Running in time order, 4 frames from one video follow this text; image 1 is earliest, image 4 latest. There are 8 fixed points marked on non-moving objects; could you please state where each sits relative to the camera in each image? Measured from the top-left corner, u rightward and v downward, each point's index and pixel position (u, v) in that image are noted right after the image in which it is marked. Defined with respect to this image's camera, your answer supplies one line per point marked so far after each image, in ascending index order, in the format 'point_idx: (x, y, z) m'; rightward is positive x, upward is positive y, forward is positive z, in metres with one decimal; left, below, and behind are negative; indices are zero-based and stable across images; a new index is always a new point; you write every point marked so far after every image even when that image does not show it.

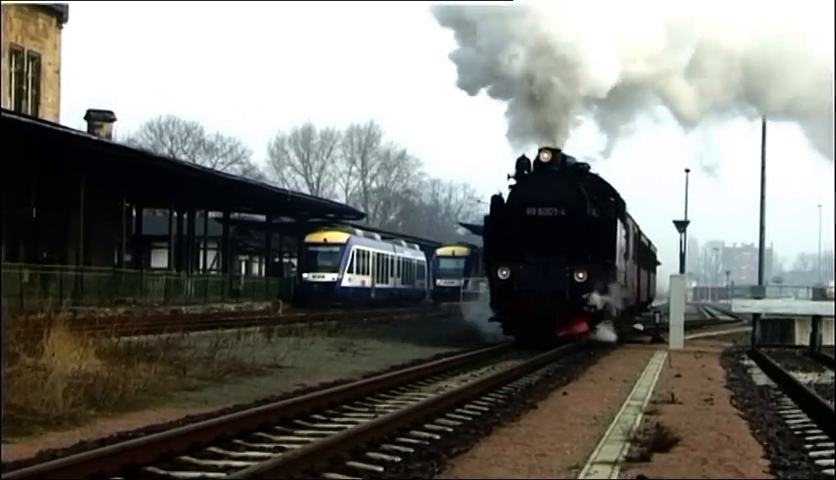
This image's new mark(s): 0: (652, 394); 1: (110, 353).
0: (+3.1, -2.0, +15.1) m
1: (-4.2, -1.5, +15.4) m
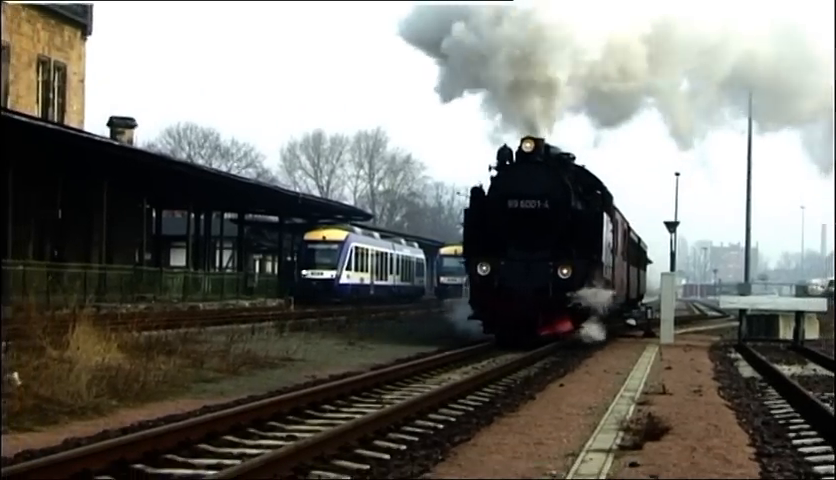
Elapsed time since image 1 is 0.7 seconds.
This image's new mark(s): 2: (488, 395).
0: (+3.2, -2.0, +15.8) m
1: (-4.1, -1.5, +16.2) m
2: (+1.0, -2.1, +15.2) m
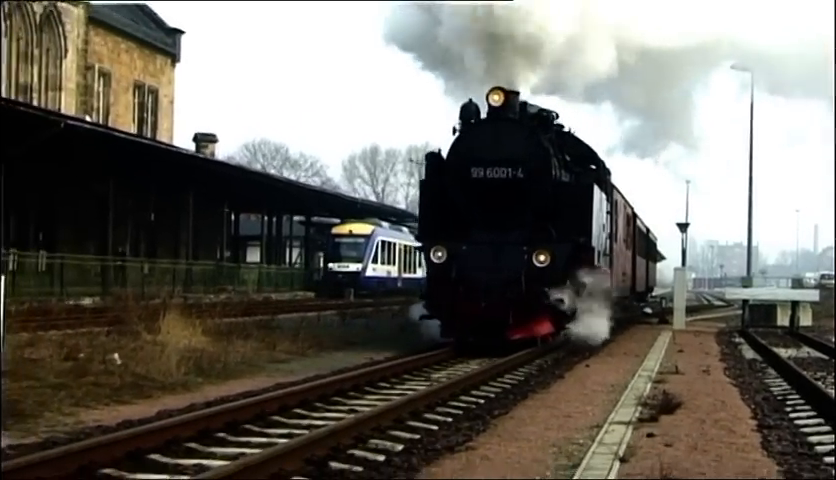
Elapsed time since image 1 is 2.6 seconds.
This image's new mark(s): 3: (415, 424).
0: (+3.9, -2.0, +17.9) m
1: (-3.4, -1.5, +18.4) m
2: (+1.6, -2.1, +17.3) m
3: (0.0, -2.2, +13.8) m
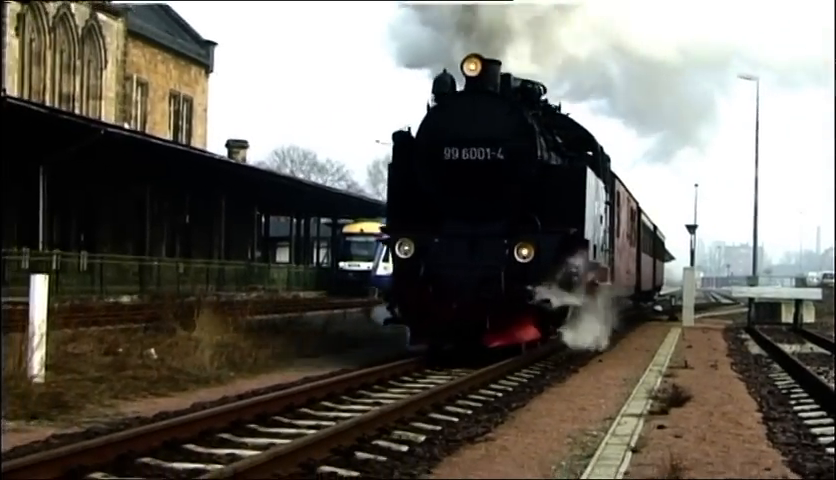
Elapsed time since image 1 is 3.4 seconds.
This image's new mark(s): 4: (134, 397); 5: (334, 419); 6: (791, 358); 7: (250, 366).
0: (+4.2, -2.0, +18.7) m
1: (-3.1, -1.5, +19.3) m
2: (+2.0, -2.1, +18.1) m
3: (+0.3, -2.2, +14.6) m
4: (-3.8, -2.1, +15.2) m
5: (-1.0, -2.2, +14.4) m
6: (+6.1, -1.9, +18.2) m
7: (-2.6, -2.0, +17.4) m
